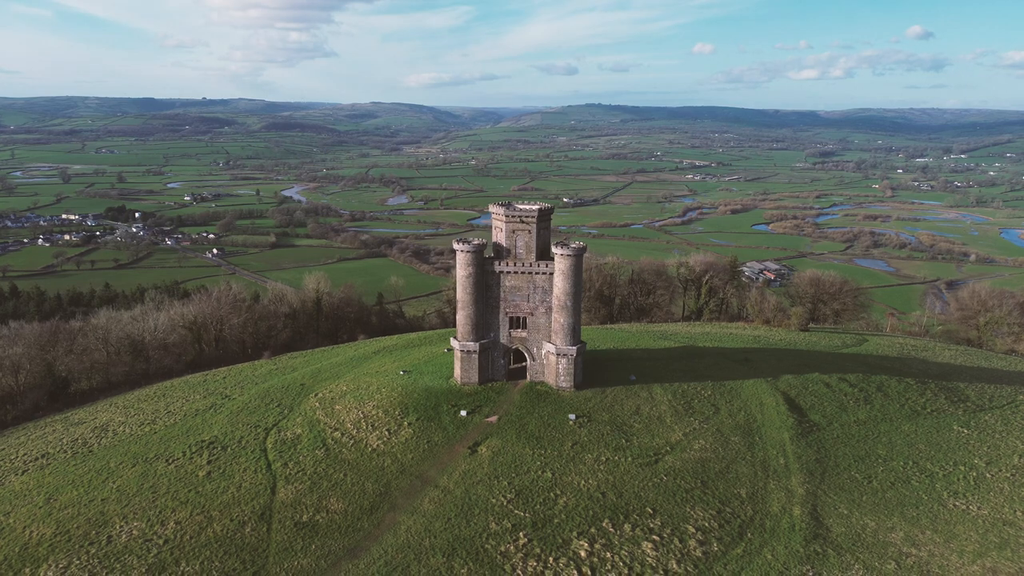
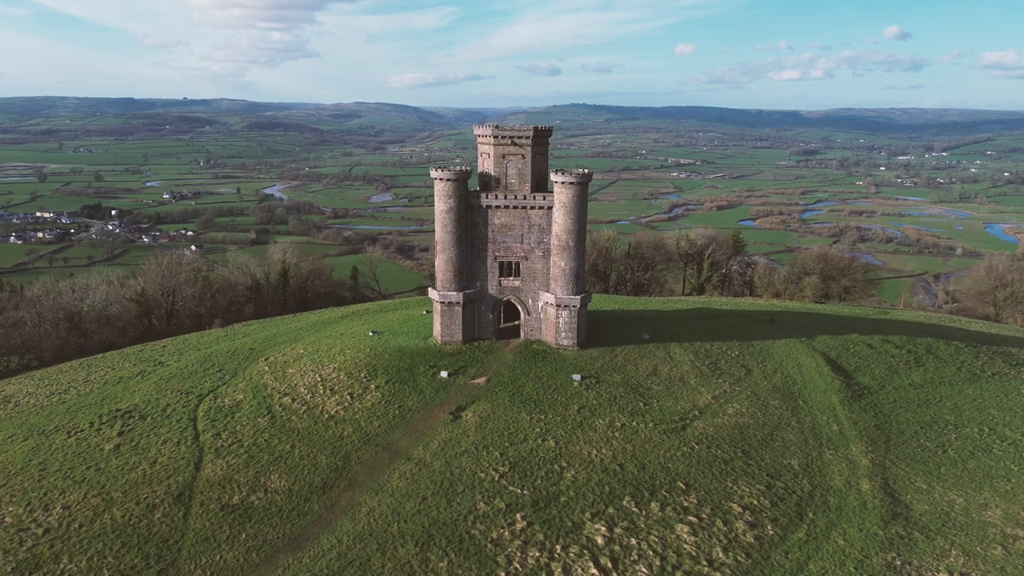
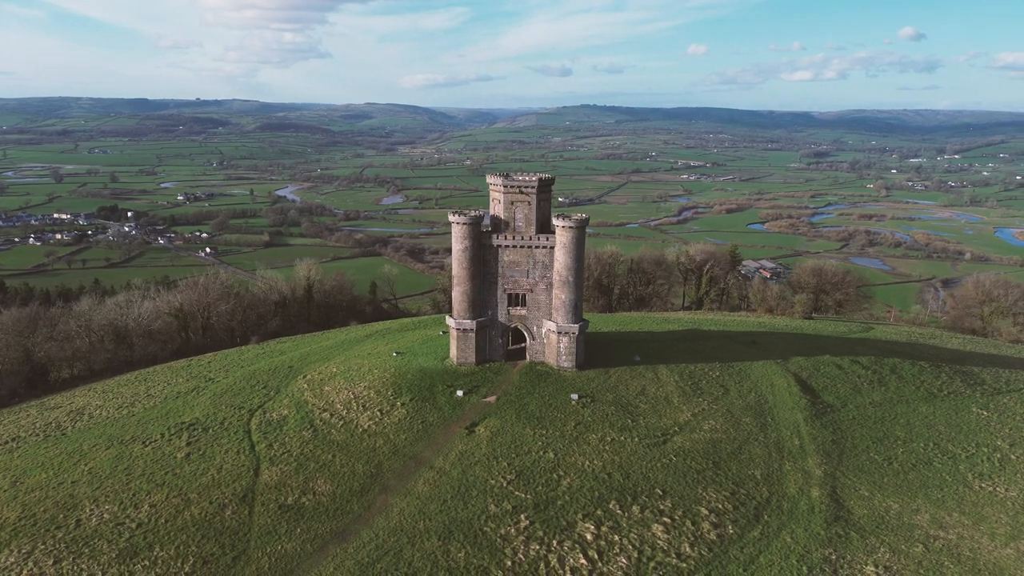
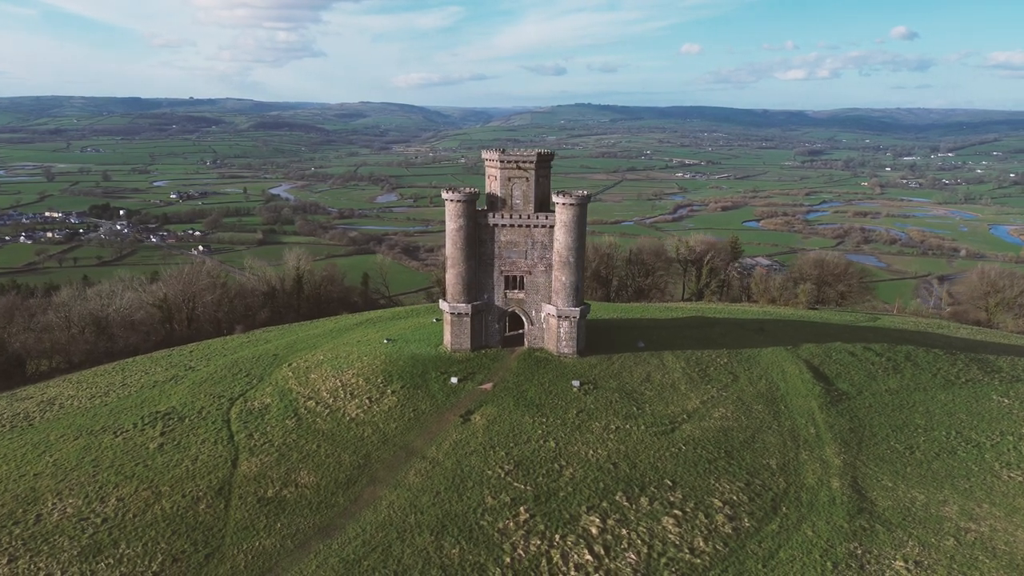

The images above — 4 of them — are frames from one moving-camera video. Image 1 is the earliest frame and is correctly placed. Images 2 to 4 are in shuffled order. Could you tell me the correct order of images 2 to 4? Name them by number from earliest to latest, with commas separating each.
3, 4, 2
